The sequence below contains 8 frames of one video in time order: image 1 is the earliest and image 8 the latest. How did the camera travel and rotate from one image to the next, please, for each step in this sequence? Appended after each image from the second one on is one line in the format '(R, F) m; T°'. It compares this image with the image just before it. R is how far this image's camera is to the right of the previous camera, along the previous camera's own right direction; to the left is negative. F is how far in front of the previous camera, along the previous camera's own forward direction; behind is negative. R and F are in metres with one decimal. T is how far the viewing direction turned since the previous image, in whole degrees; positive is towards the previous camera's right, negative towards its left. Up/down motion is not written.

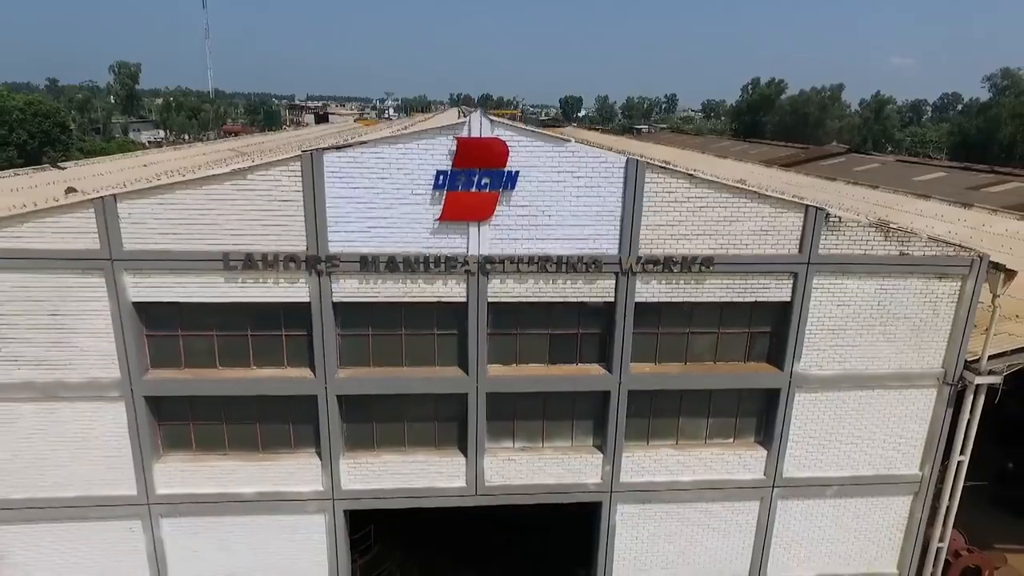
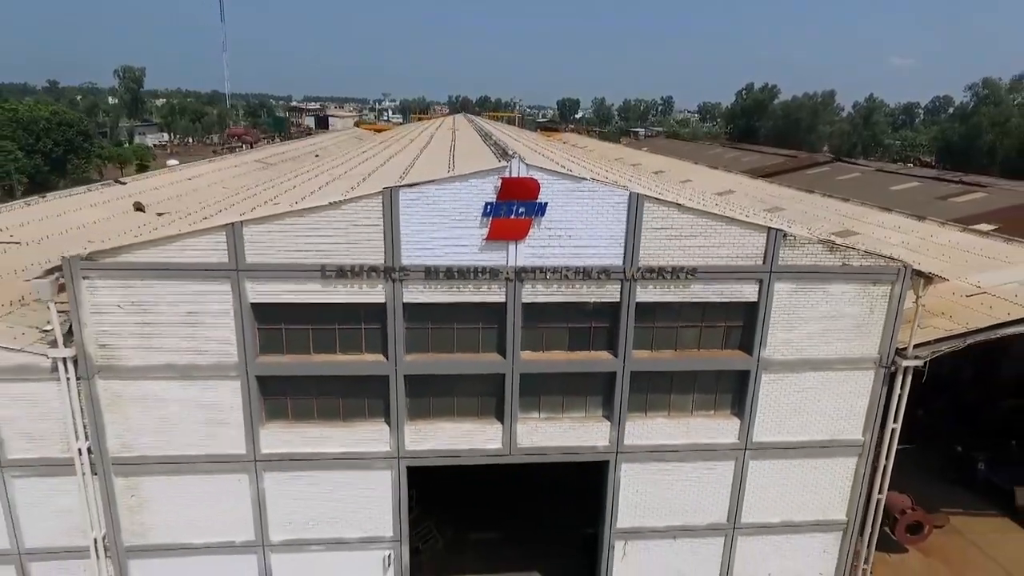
(-0.5, -2.4) m; 0°
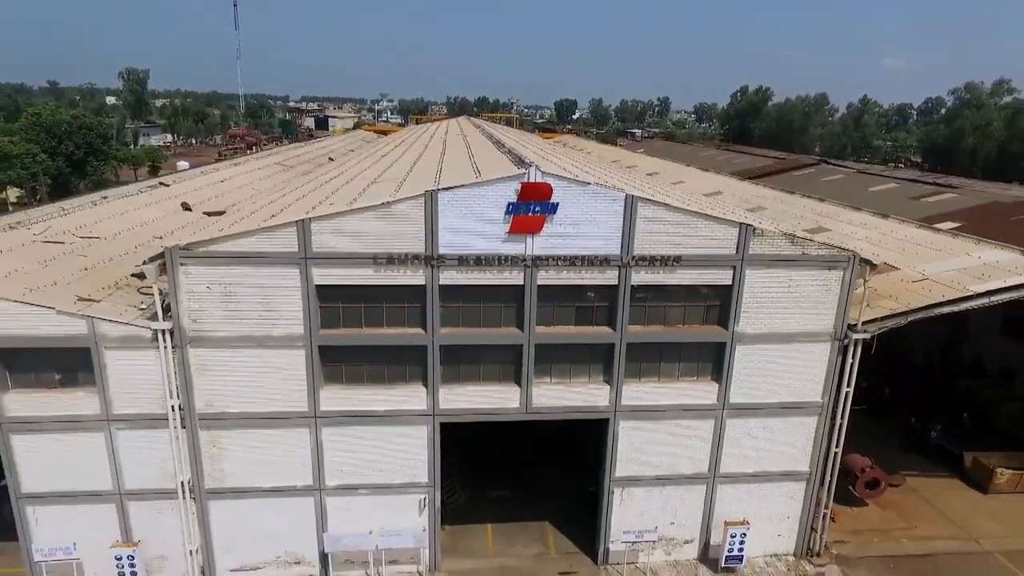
(-0.4, -2.3) m; 0°
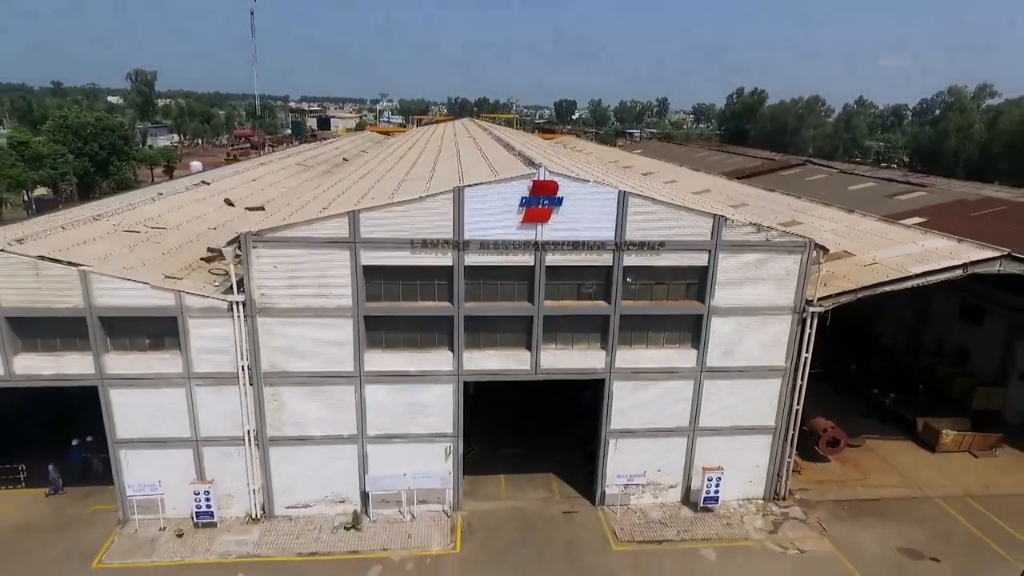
(-0.3, -2.7) m; 0°
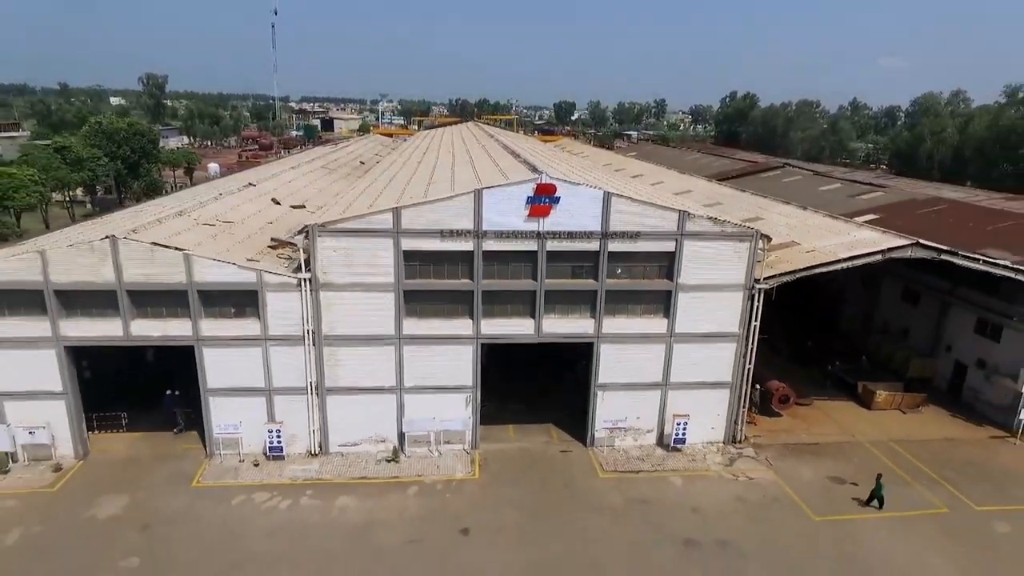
(-0.3, -4.2) m; 0°
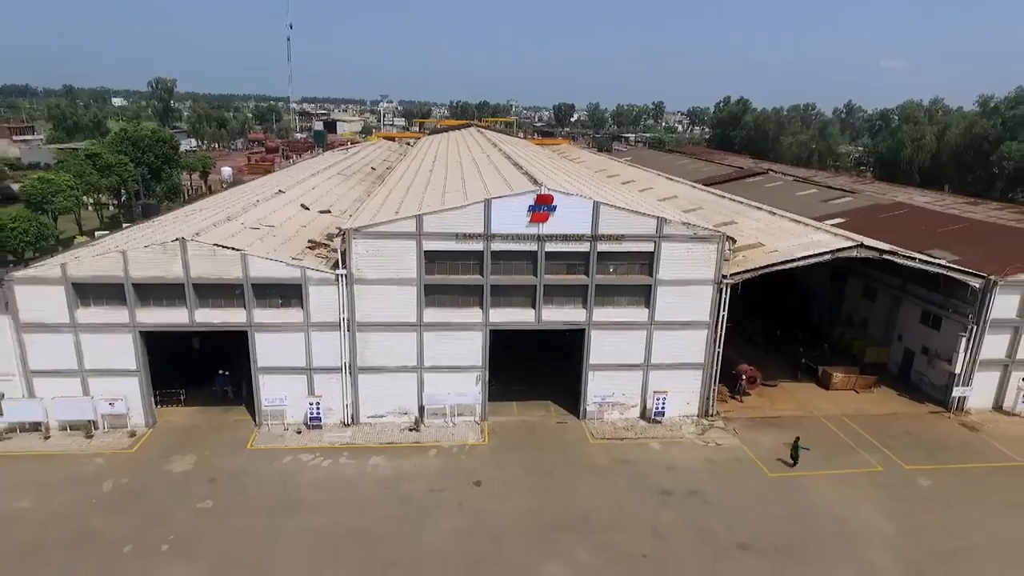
(-0.2, -3.6) m; 0°
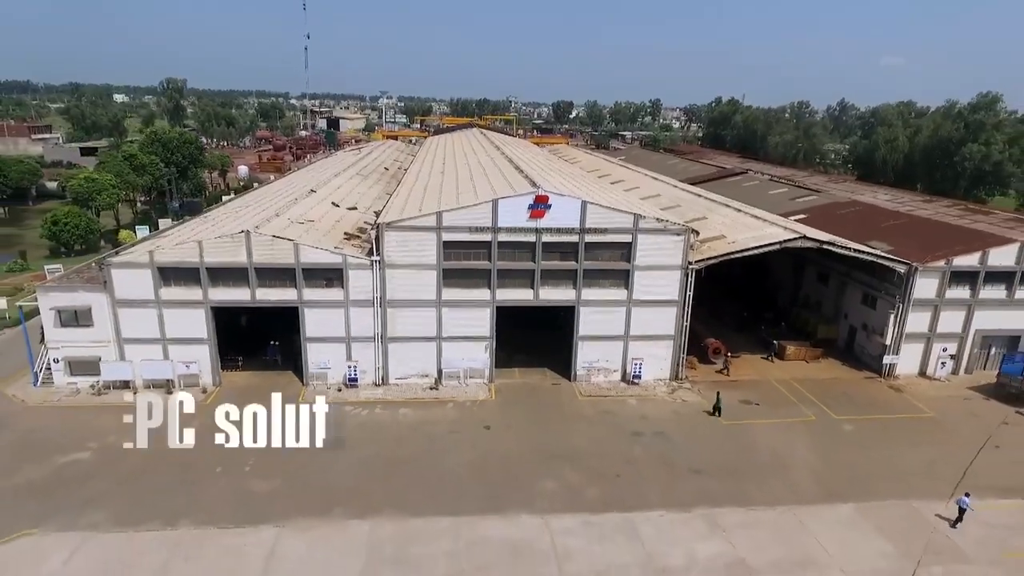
(-0.2, -5.1) m; 0°
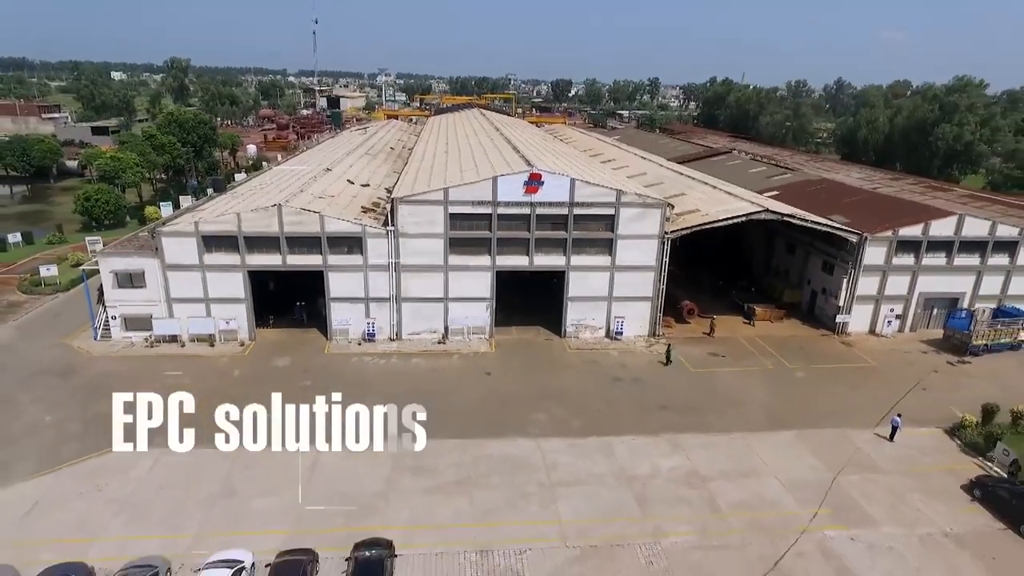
(+0.1, -4.1) m; 0°
